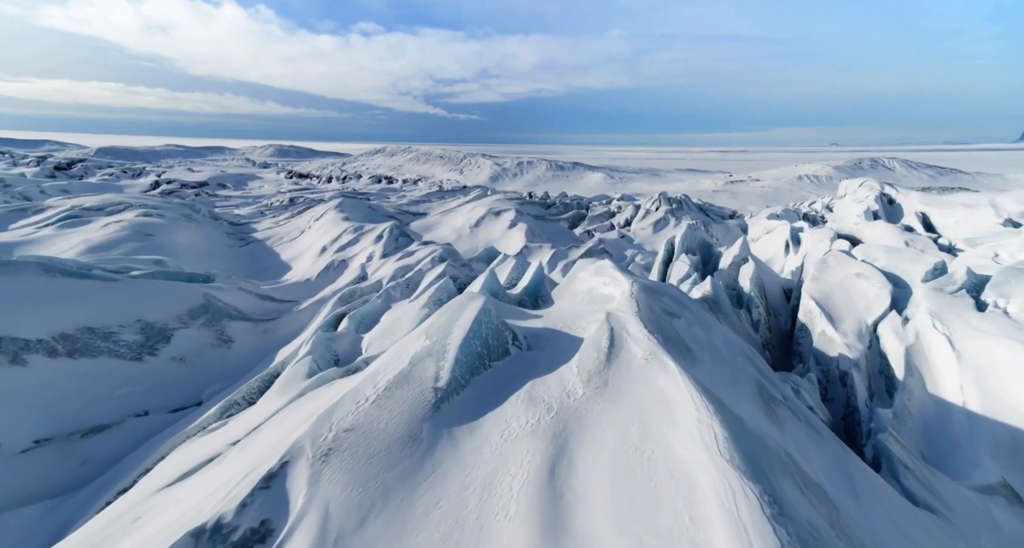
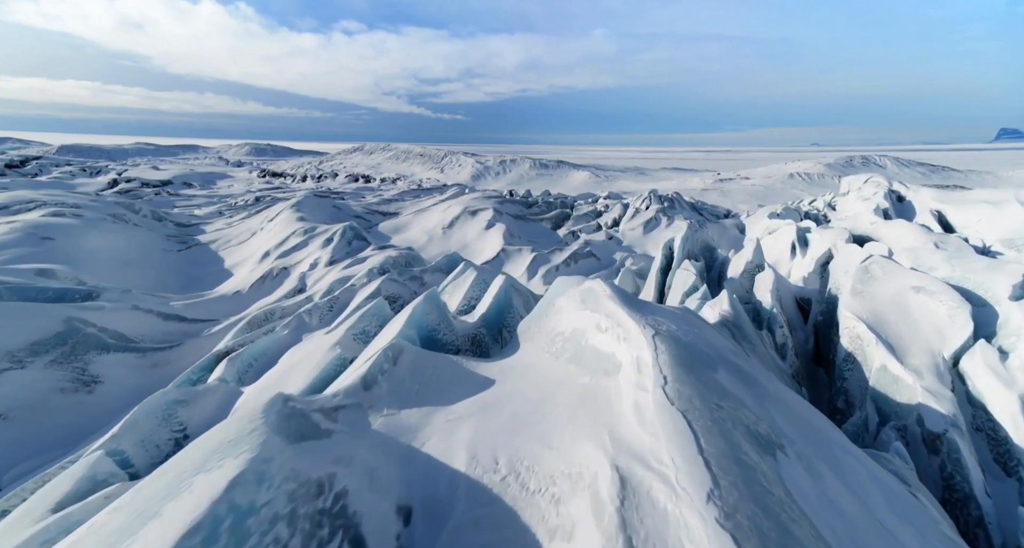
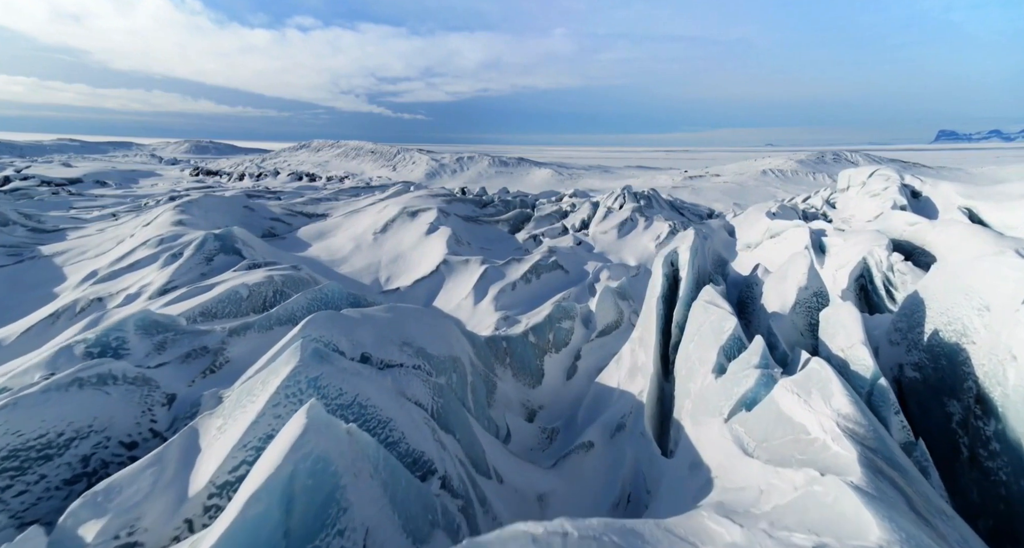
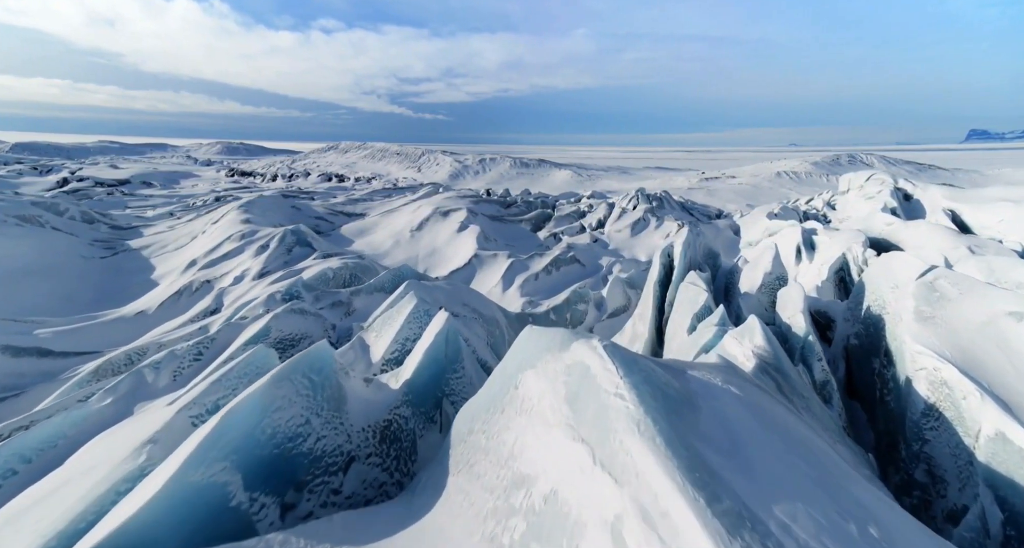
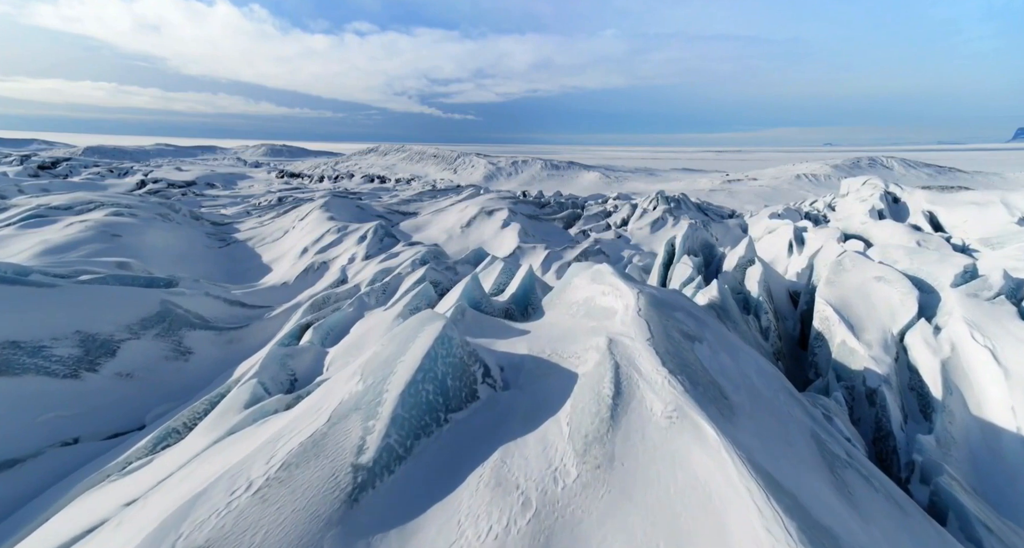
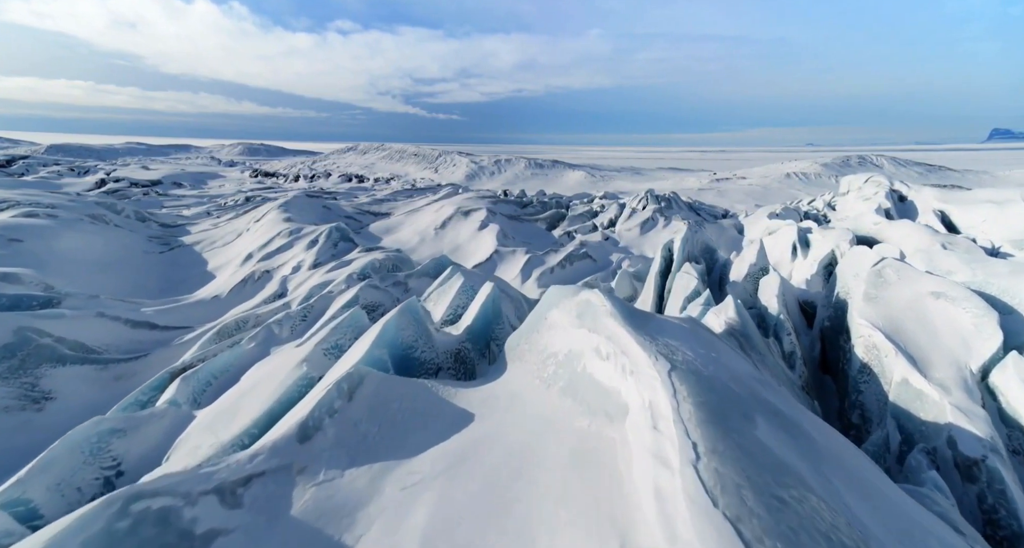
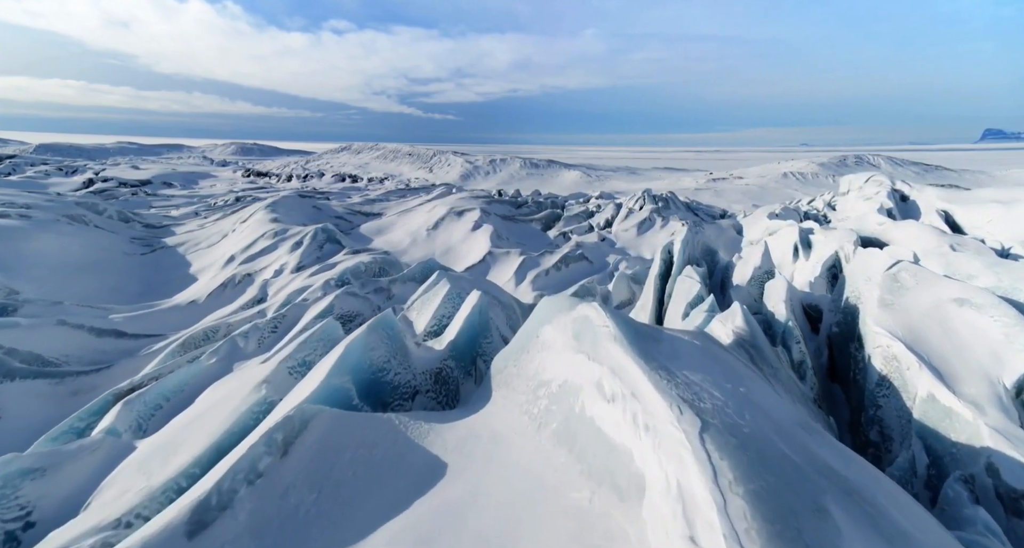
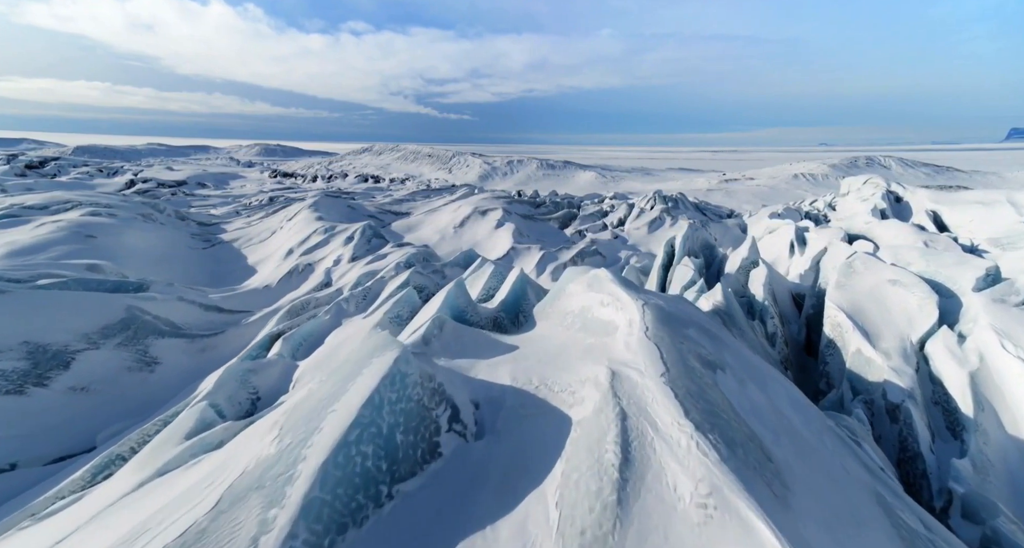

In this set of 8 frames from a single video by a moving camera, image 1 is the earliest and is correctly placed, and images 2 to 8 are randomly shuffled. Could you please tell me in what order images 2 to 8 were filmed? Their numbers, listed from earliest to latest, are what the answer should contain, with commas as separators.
5, 8, 2, 6, 7, 4, 3
